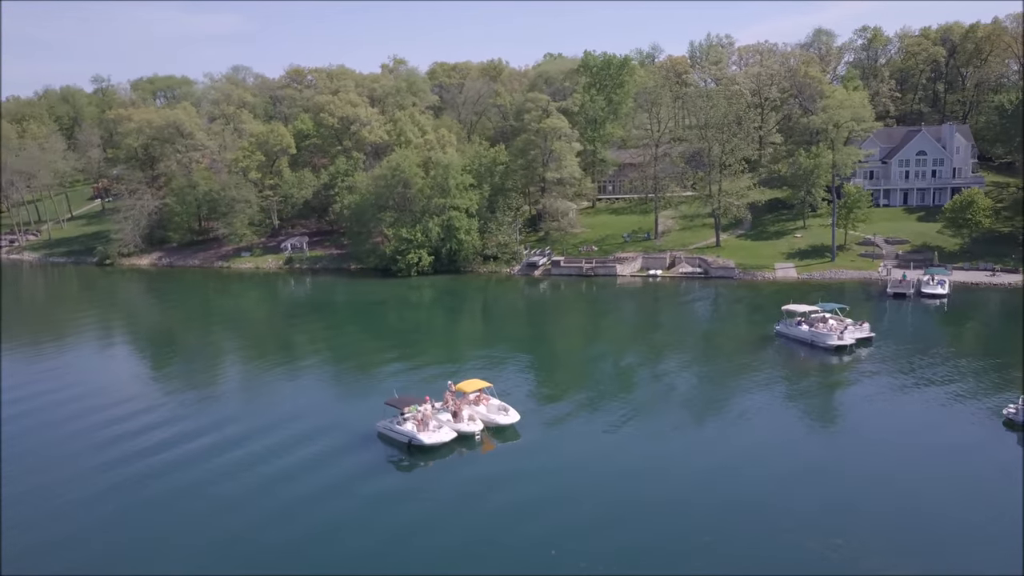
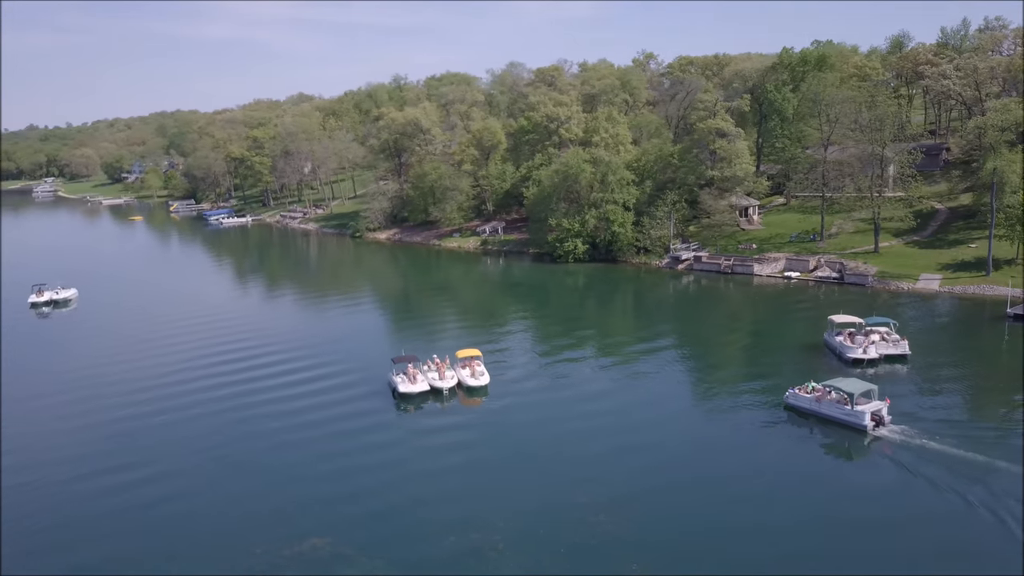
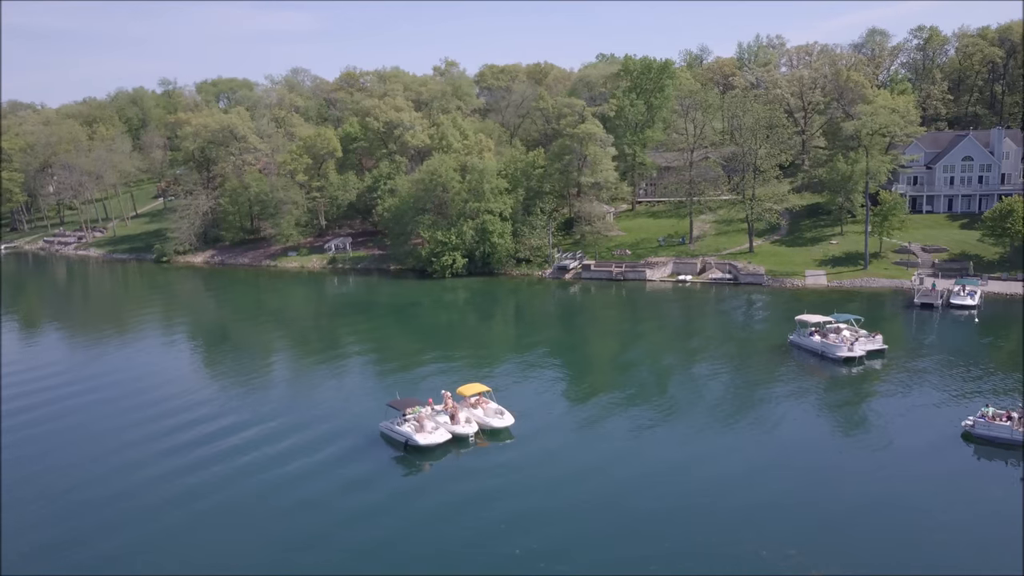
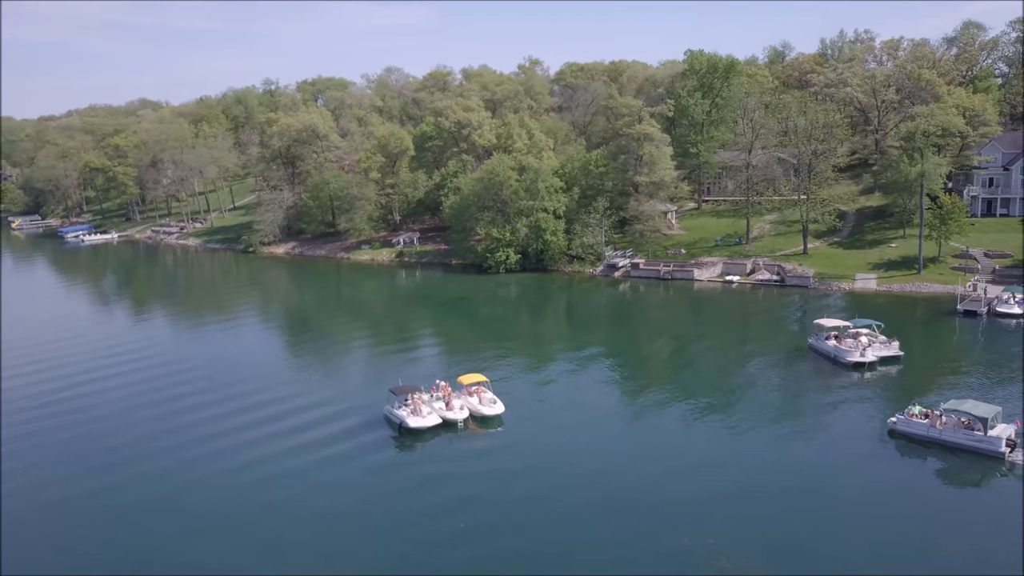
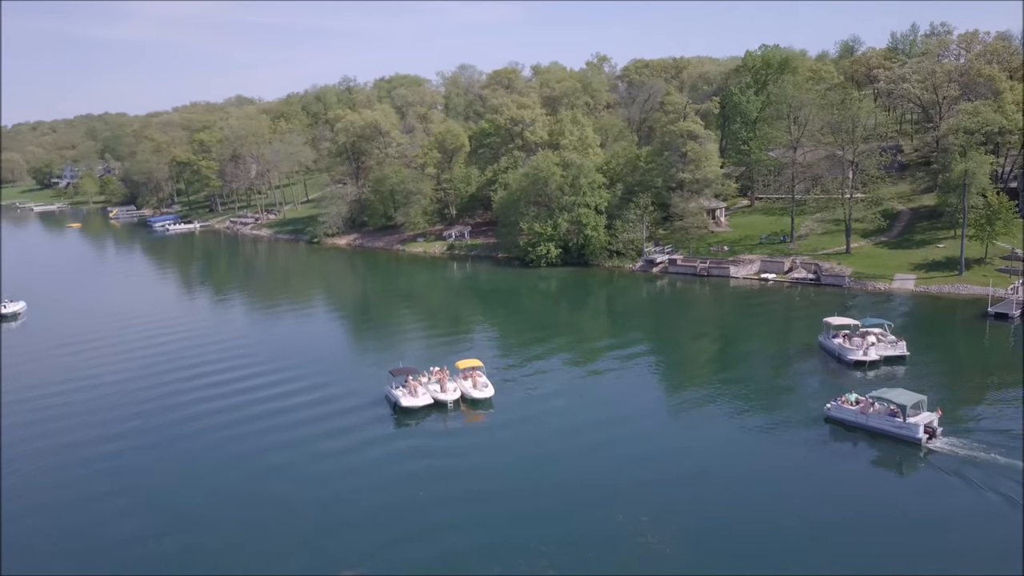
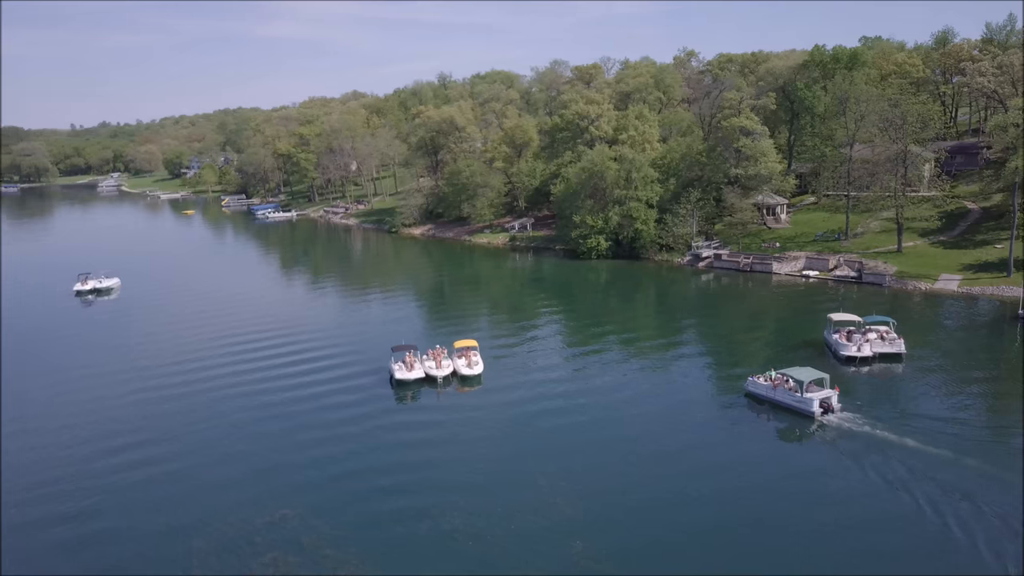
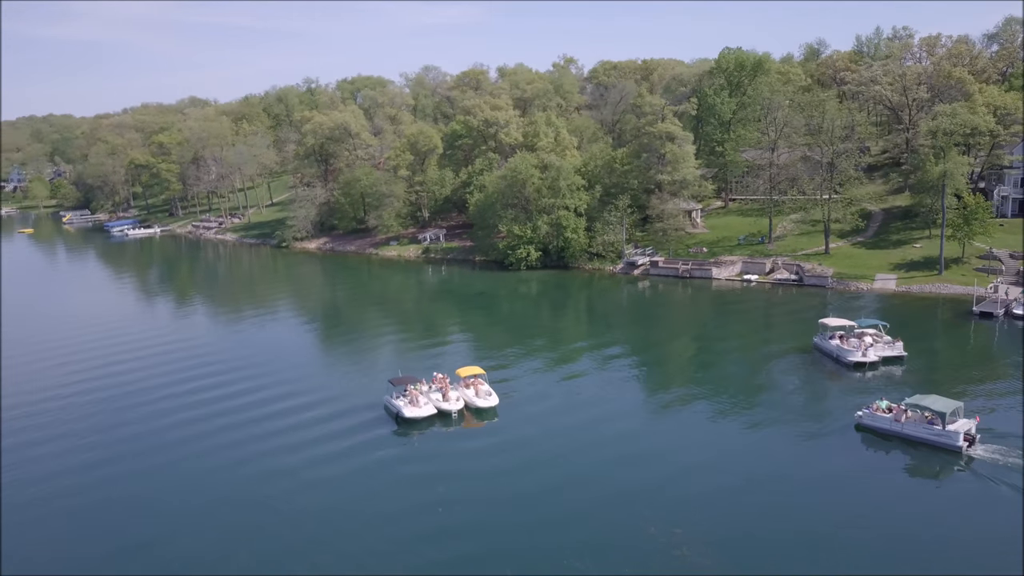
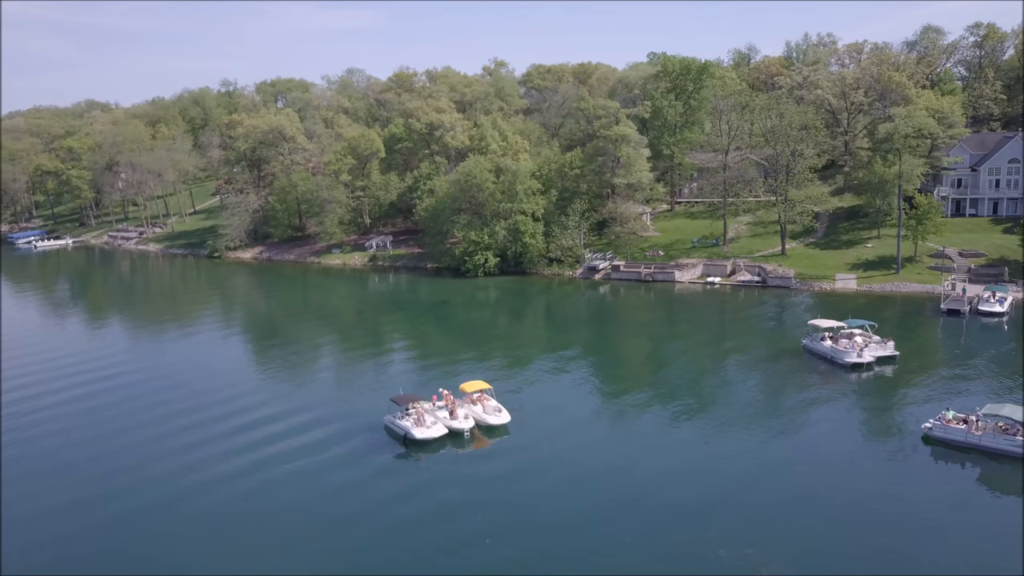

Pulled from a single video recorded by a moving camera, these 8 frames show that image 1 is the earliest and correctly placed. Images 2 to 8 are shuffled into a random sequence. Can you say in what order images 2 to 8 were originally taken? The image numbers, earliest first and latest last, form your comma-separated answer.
3, 8, 4, 7, 5, 2, 6
